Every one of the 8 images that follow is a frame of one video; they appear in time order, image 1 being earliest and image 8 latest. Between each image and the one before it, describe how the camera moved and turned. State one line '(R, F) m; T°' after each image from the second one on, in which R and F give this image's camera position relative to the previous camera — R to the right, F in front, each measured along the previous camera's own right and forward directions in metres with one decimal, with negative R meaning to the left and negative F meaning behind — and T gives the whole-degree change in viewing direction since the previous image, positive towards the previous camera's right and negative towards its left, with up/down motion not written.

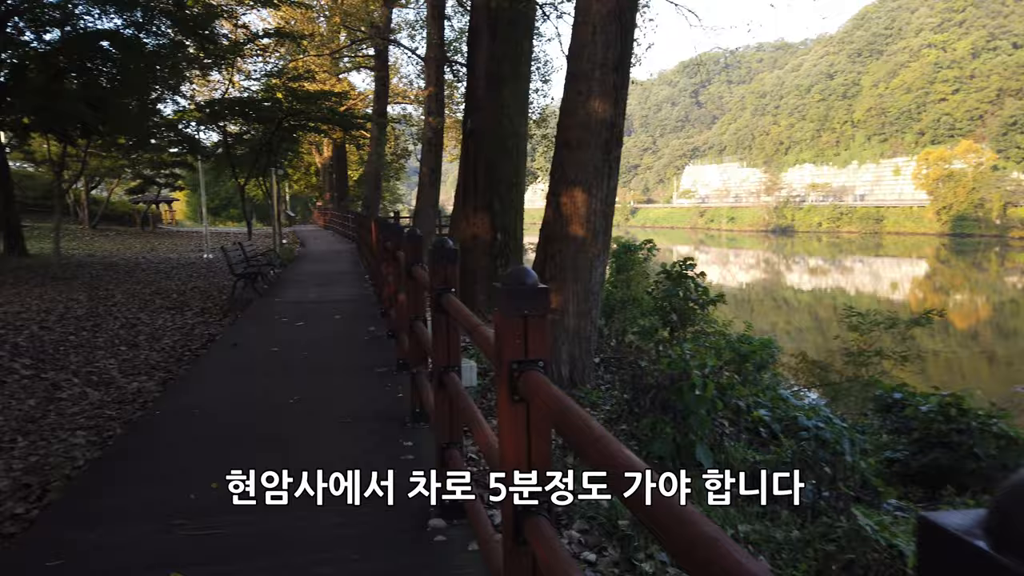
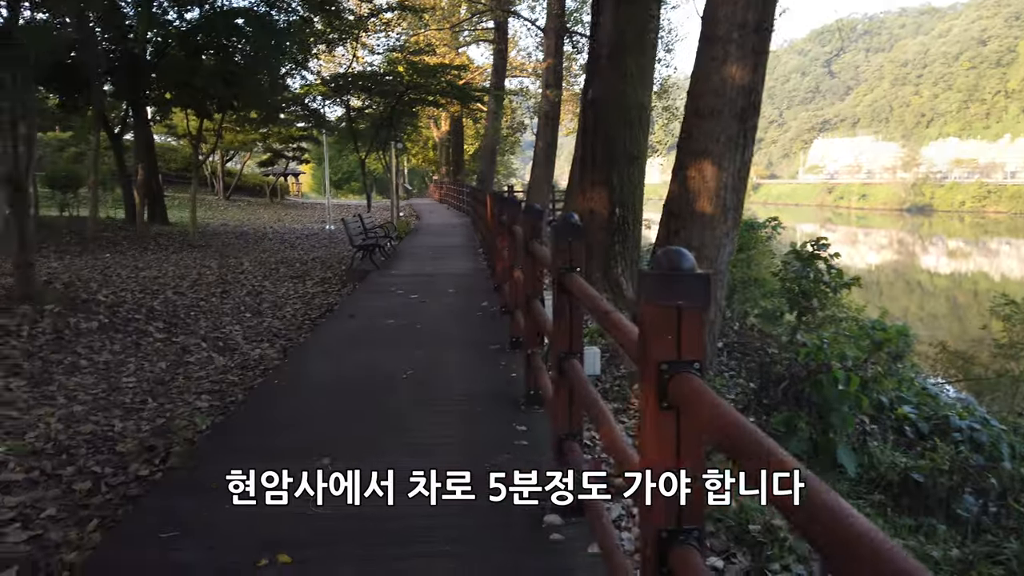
(-0.1, +0.3) m; -8°
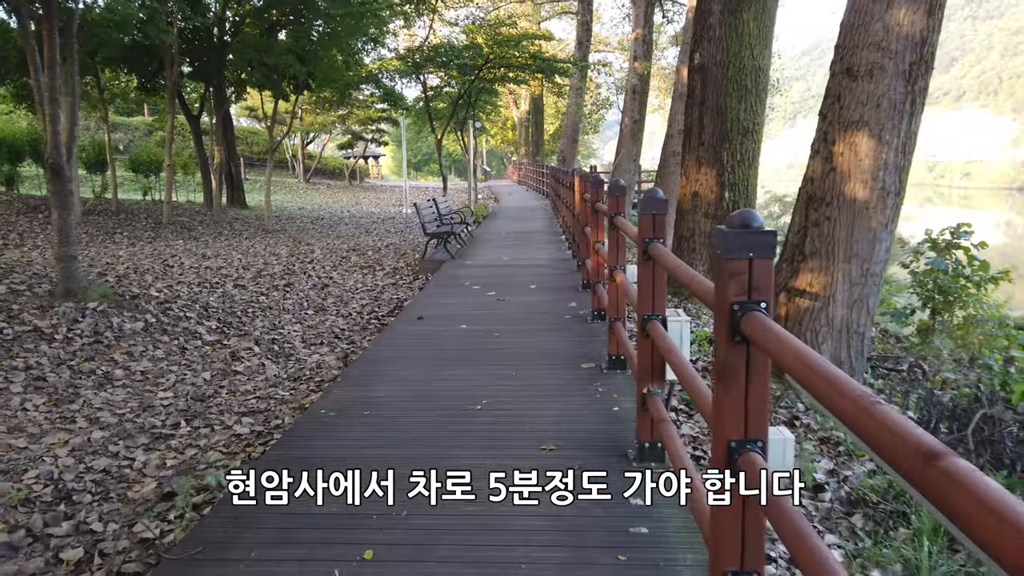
(-0.1, +1.0) m; -6°
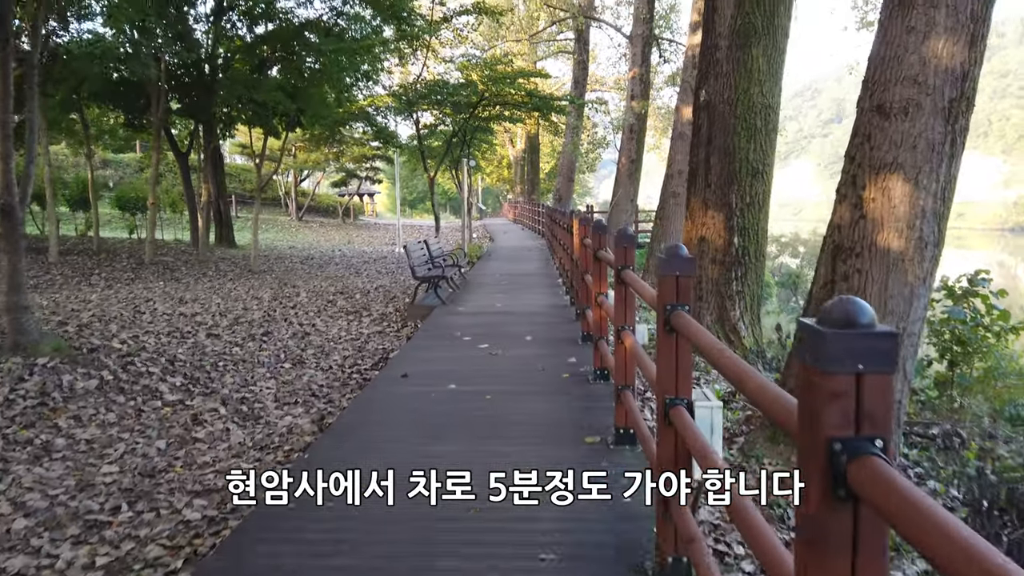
(0.0, +0.5) m; 0°
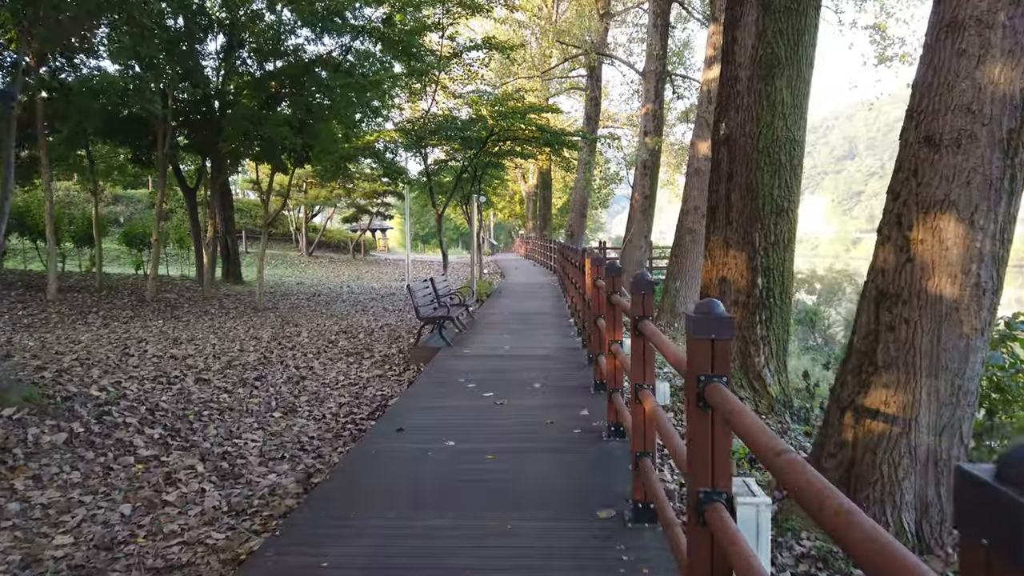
(0.0, +0.4) m; -1°
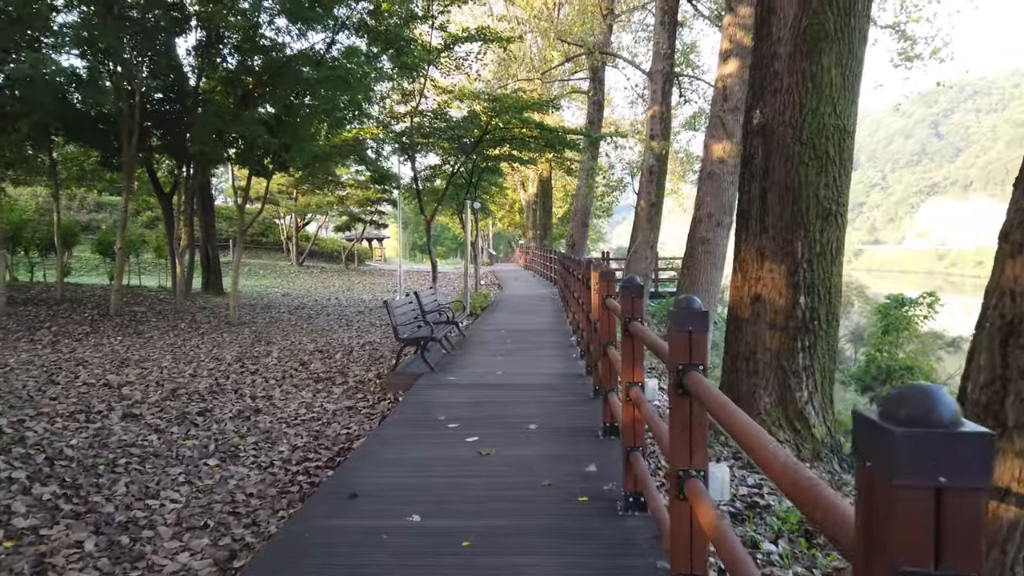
(+0.1, +1.1) m; 0°
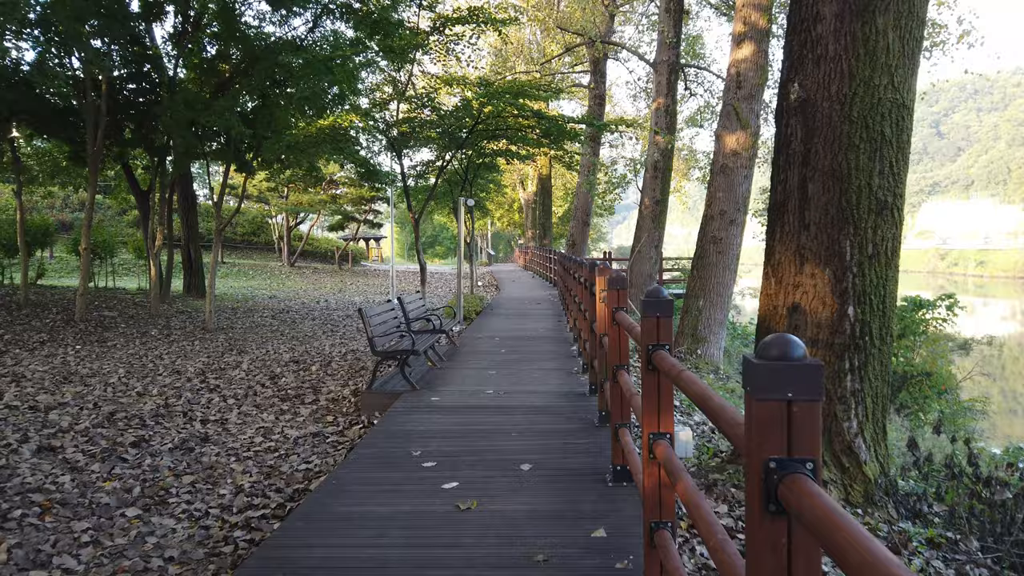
(+0.1, +0.9) m; 0°
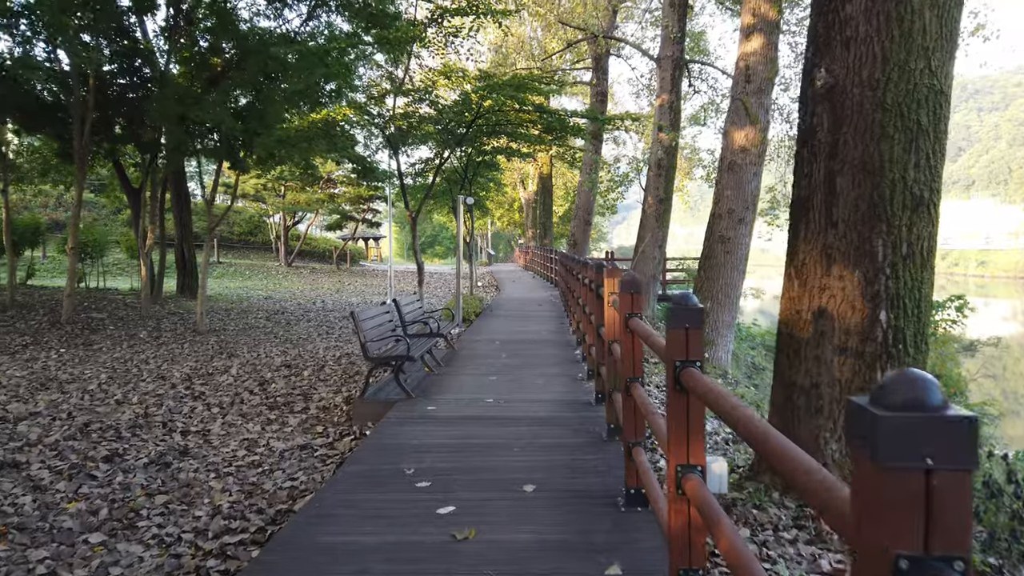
(0.0, +0.4) m; 0°
